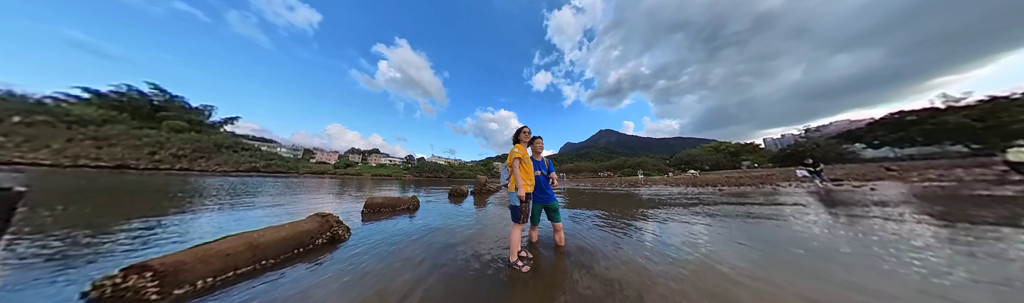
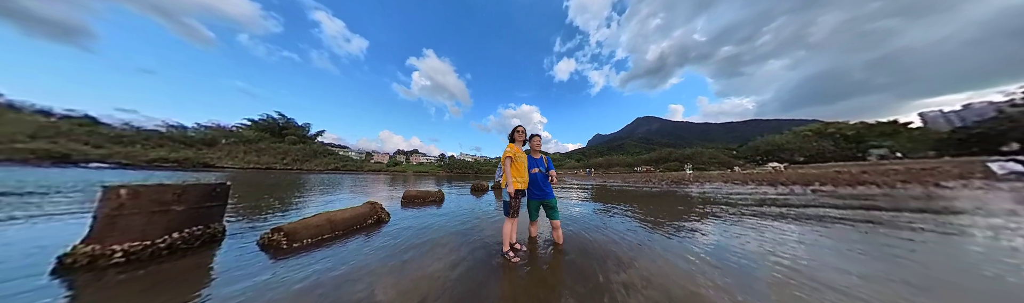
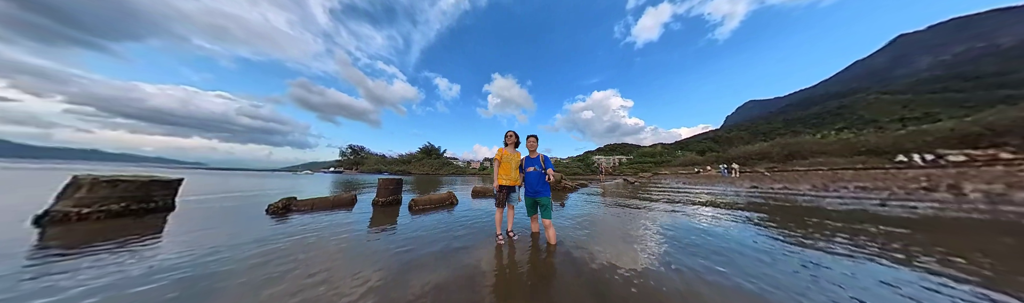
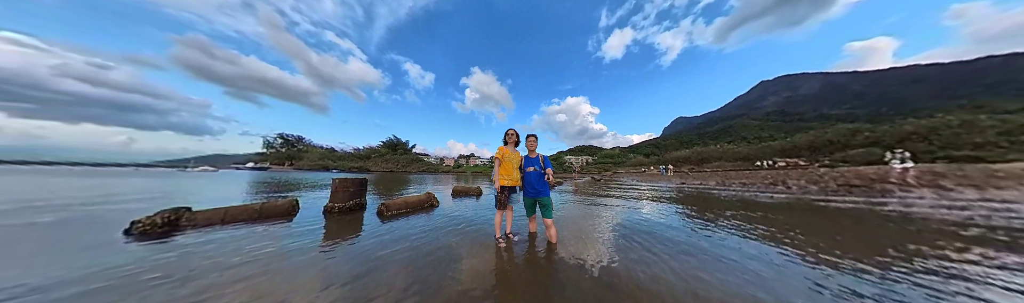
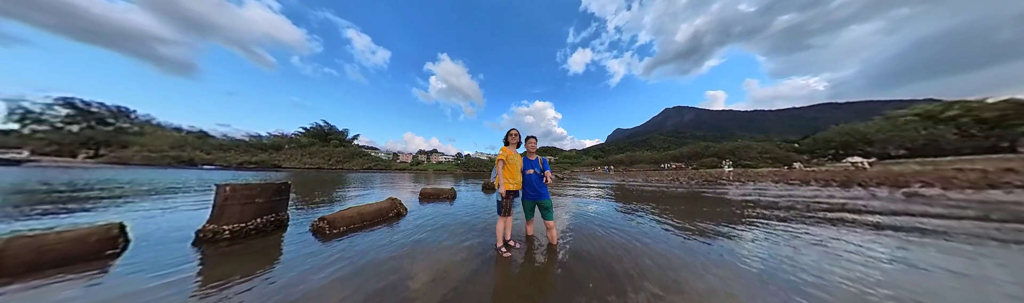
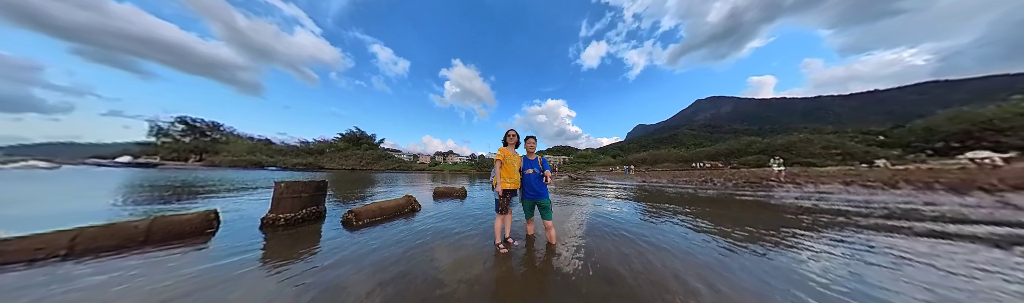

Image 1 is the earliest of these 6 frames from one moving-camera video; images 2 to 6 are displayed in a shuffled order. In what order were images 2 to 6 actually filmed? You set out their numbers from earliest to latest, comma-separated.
2, 5, 6, 4, 3
